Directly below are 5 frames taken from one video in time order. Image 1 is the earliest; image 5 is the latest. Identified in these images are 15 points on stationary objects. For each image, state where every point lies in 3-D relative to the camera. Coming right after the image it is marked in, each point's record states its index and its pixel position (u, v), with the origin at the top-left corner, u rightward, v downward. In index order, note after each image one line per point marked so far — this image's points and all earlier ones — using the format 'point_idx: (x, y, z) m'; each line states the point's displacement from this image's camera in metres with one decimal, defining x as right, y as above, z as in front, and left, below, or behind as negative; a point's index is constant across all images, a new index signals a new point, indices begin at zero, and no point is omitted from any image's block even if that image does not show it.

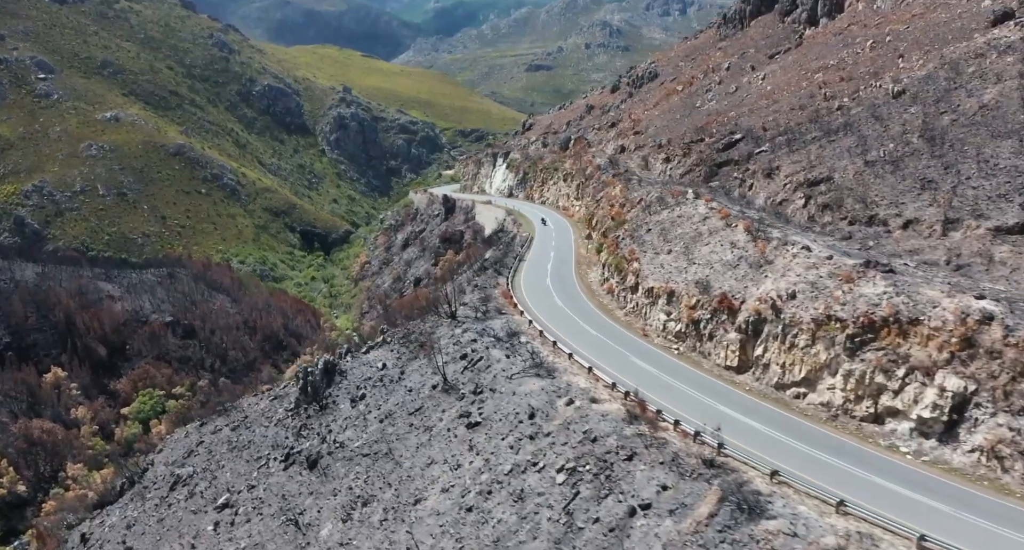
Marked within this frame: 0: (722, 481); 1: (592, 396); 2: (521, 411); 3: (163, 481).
0: (+2.5, -2.4, +9.6) m
1: (+1.2, -1.8, +12.1) m
2: (+0.2, -2.0, +12.4) m
3: (-8.1, -4.8, +19.4) m
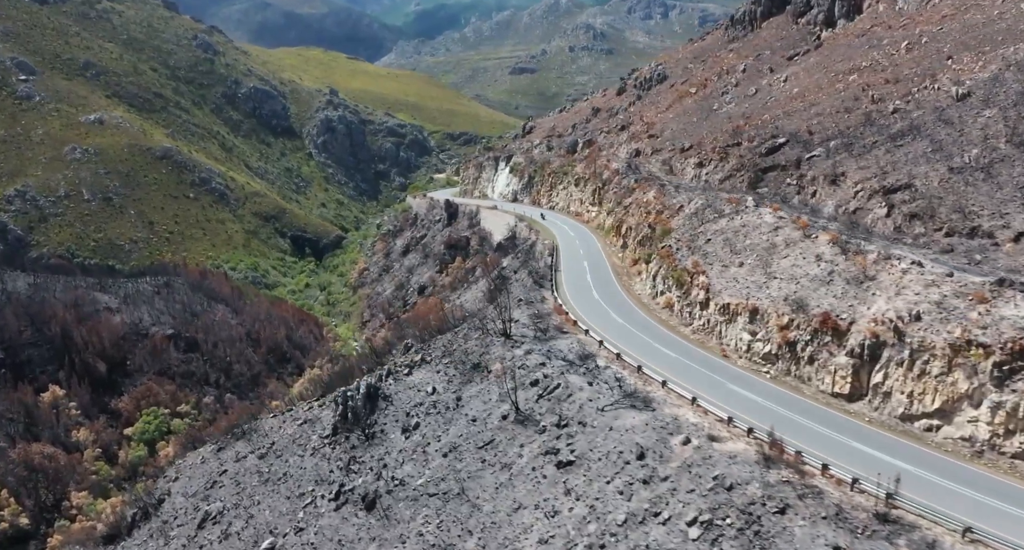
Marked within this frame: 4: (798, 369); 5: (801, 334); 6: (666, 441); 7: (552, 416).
0: (+3.9, -2.7, +8.3) m
1: (+2.6, -2.1, +10.8) m
2: (+1.5, -2.3, +11.0) m
3: (-6.9, -5.2, +17.7) m
4: (+4.7, -1.6, +13.6) m
5: (+4.8, -1.0, +13.7) m
6: (+2.0, -2.2, +10.8) m
7: (+0.6, -2.2, +12.7) m
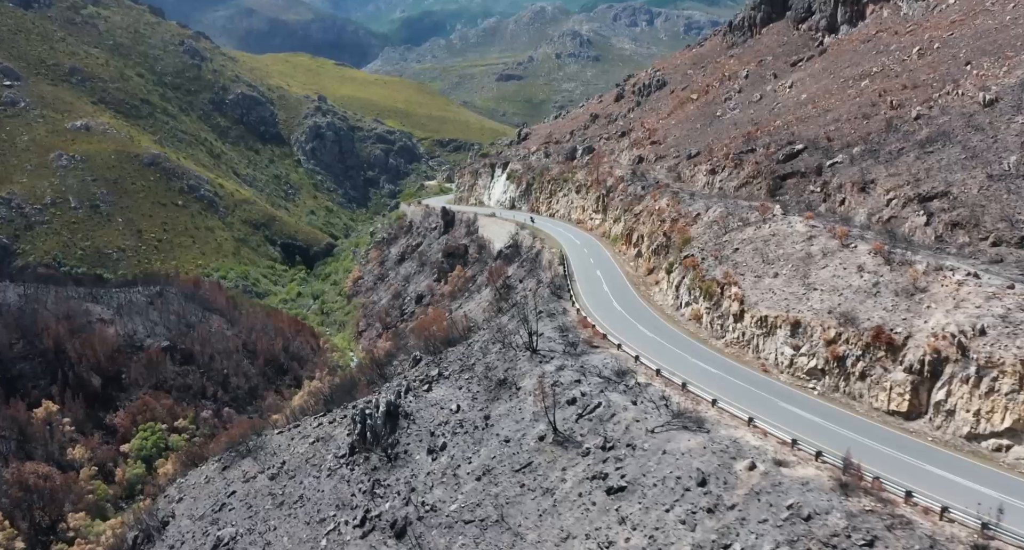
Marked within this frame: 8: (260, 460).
0: (+4.6, -2.8, +7.6) m
1: (+3.2, -2.2, +10.1) m
2: (+2.1, -2.5, +10.3) m
3: (-6.4, -5.4, +16.9) m
4: (+5.3, -1.7, +13.0) m
5: (+5.3, -1.2, +13.1) m
6: (+2.6, -2.3, +10.1) m
7: (+1.2, -2.4, +12.1) m
8: (-5.9, -4.4, +19.5) m
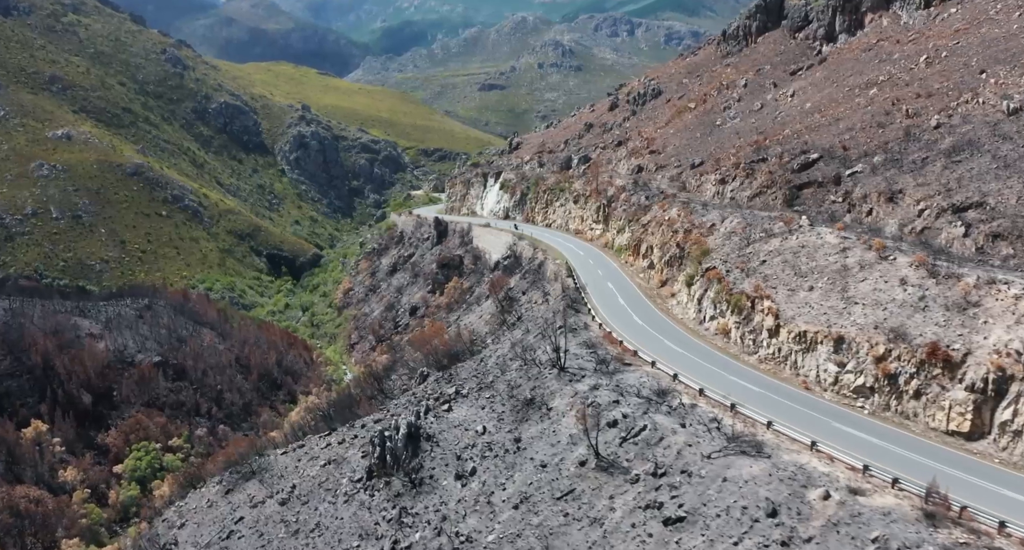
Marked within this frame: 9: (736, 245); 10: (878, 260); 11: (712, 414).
0: (+5.3, -3.0, +7.0) m
1: (+3.8, -2.4, +9.5) m
2: (+2.8, -2.7, +9.7) m
3: (-5.9, -5.7, +16.0) m
4: (+5.8, -2.0, +12.5) m
5: (+5.9, -1.4, +12.5) m
6: (+3.3, -2.5, +9.5) m
7: (+1.8, -2.6, +11.4) m
8: (-5.5, -4.7, +18.7) m
9: (+5.3, +0.7, +19.8) m
10: (+6.7, +0.3, +15.3) m
11: (+2.9, -2.0, +11.9) m
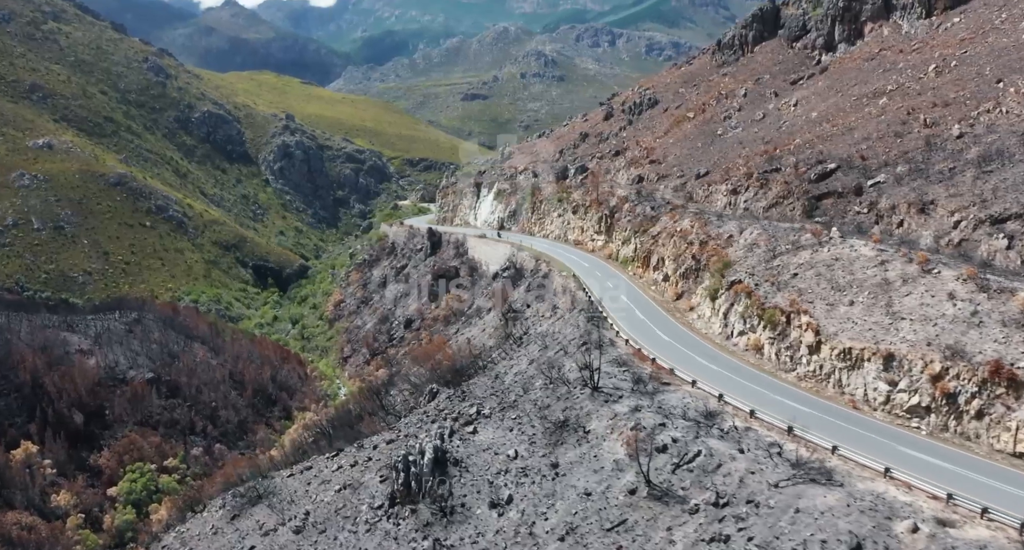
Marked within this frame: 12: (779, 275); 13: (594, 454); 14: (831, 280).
0: (+6.0, -3.1, +6.5) m
1: (+4.5, -2.6, +8.9) m
2: (+3.5, -2.9, +9.0) m
3: (-5.4, -6.0, +15.1) m
4: (+6.5, -2.2, +11.9) m
5: (+6.5, -1.6, +12.0) m
6: (+4.0, -2.7, +8.9) m
7: (+2.4, -2.8, +10.7) m
8: (-5.0, -5.0, +17.8) m
9: (+5.8, +0.4, +19.2) m
10: (+7.3, 0.0, +14.8) m
11: (+3.5, -2.2, +11.3) m
12: (+5.7, 0.0, +17.6) m
13: (+1.3, -2.8, +12.7) m
14: (+6.2, -0.1, +16.0) m
